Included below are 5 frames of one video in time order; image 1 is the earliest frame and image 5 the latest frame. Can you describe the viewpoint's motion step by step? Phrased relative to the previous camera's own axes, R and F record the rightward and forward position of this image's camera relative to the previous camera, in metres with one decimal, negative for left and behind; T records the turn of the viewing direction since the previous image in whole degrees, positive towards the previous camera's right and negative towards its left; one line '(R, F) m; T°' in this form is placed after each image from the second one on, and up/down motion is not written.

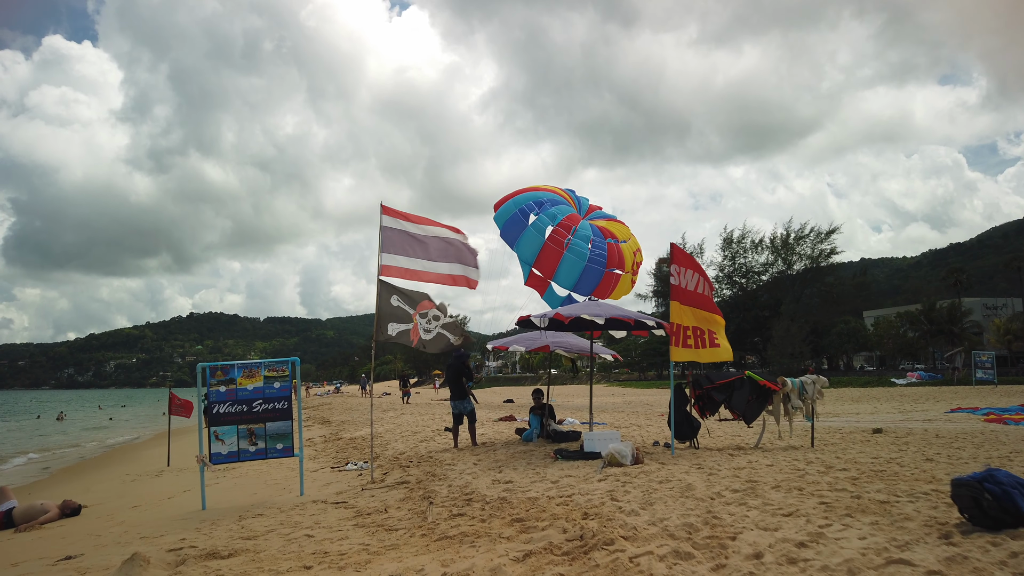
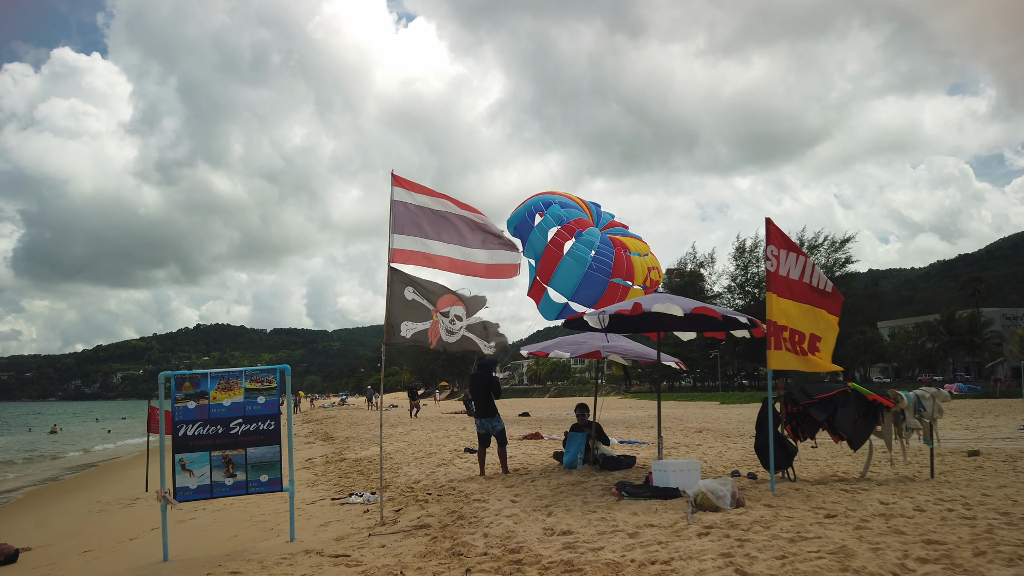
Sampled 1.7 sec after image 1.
(-0.3, +1.7) m; 0°
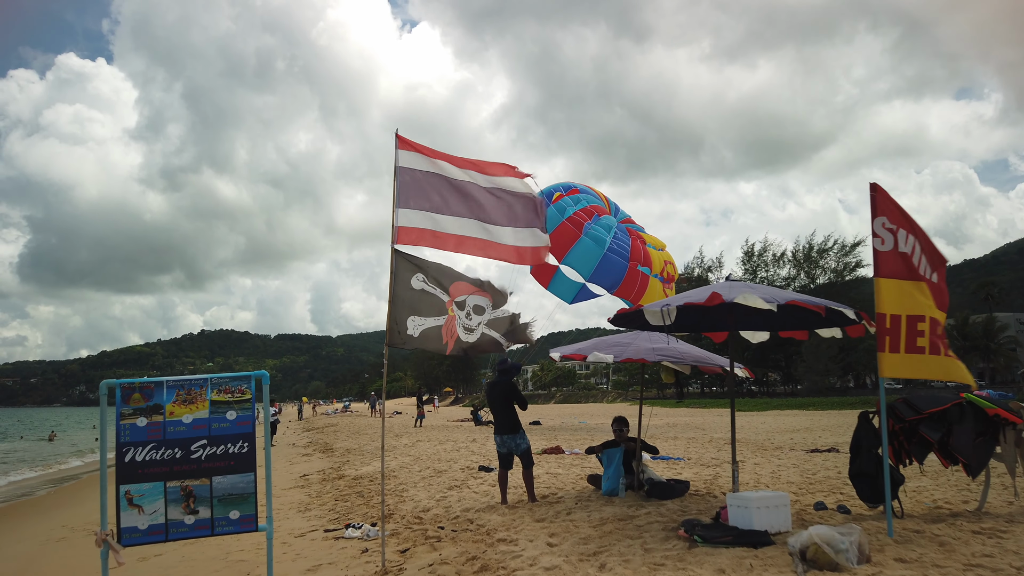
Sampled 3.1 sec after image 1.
(-0.2, +1.3) m; 0°
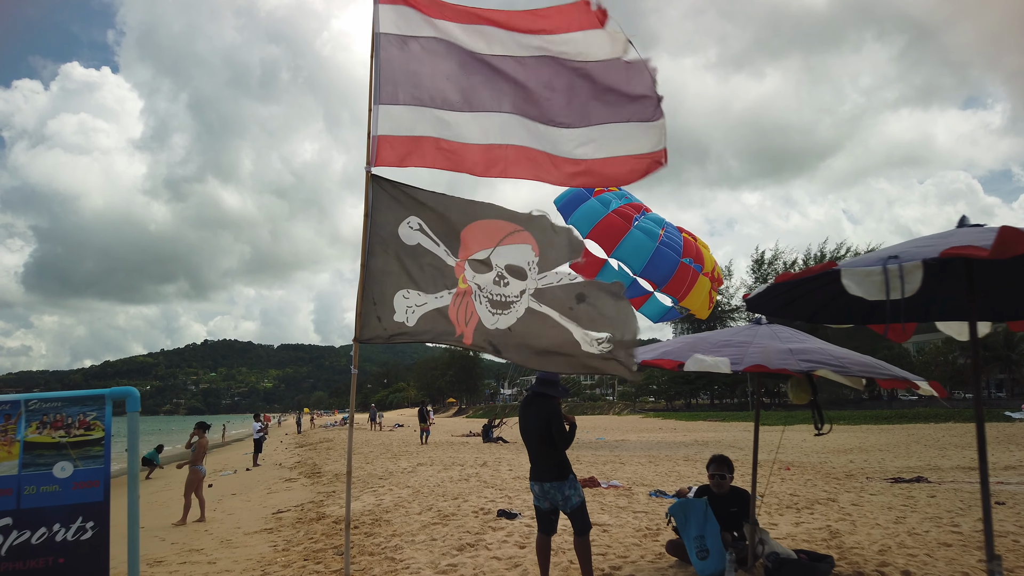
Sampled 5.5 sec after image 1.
(-0.2, +2.3) m; 0°
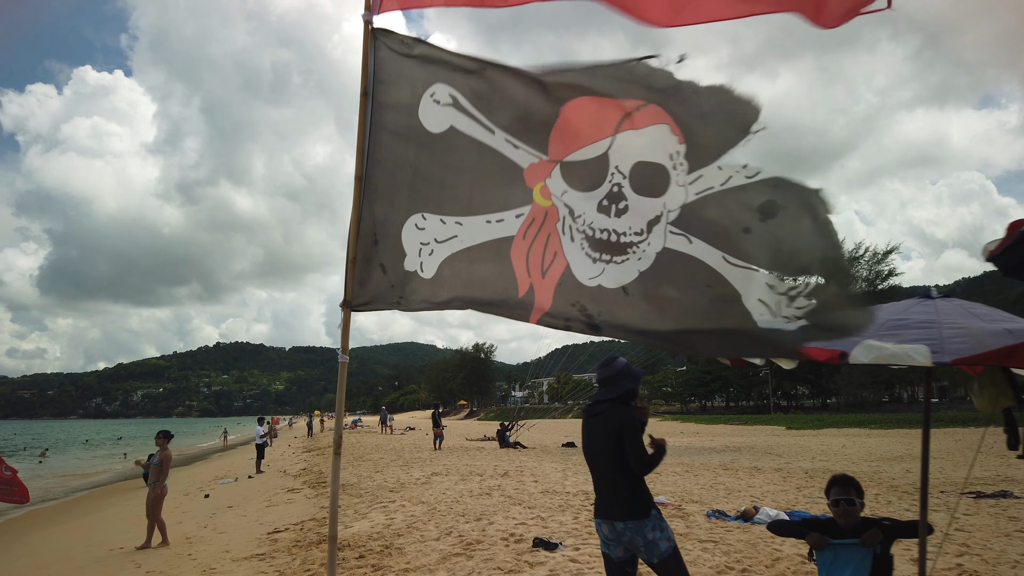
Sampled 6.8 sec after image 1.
(-0.2, +1.3) m; -1°
